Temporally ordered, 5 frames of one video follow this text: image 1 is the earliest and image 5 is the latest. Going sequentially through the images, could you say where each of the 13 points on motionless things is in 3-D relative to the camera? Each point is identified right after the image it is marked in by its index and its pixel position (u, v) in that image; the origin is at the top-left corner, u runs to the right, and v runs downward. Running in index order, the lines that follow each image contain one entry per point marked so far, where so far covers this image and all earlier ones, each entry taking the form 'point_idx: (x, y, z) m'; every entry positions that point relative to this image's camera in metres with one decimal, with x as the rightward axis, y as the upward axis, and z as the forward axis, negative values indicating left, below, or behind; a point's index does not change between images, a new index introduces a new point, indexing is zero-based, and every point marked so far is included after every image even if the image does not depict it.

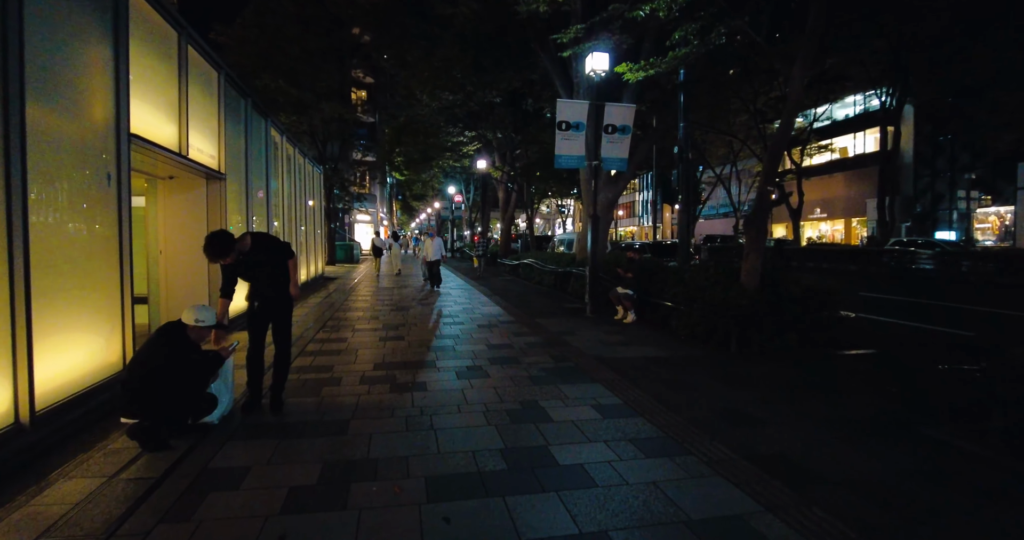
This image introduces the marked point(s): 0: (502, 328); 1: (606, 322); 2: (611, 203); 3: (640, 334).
0: (-0.1, -1.0, +8.5) m
1: (+1.8, -1.0, +9.6) m
2: (+2.6, +1.8, +13.0) m
3: (+2.2, -1.1, +8.5) m
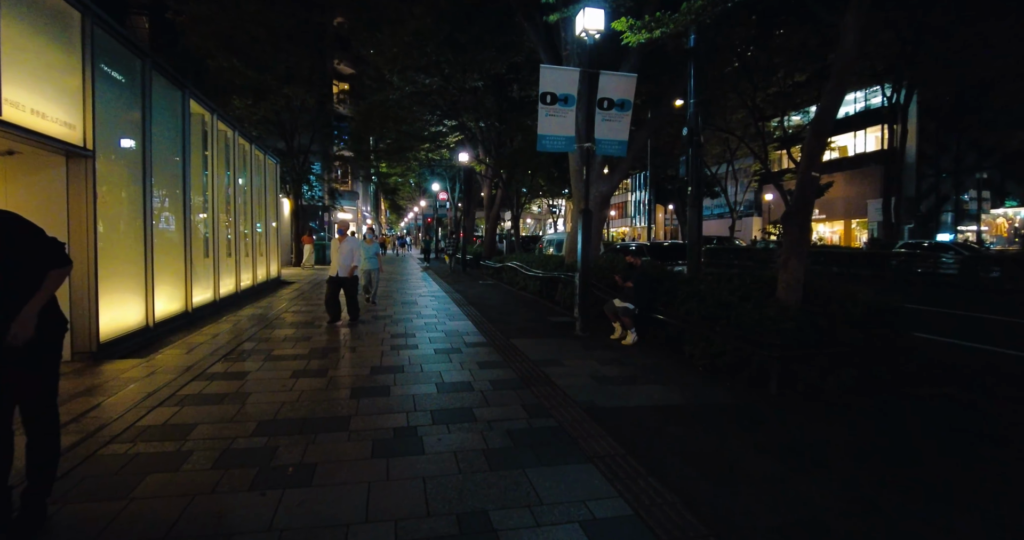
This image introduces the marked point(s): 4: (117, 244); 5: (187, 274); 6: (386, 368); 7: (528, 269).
0: (-0.6, -1.2, +6.5) m
1: (+1.4, -1.2, +7.7) m
2: (+2.1, +1.6, +11.0) m
3: (+1.7, -1.3, +6.5) m
4: (-5.5, +0.4, +6.8) m
5: (-6.0, -0.1, +9.1) m
6: (-1.5, -1.2, +5.9) m
7: (+0.5, 0.0, +14.5) m
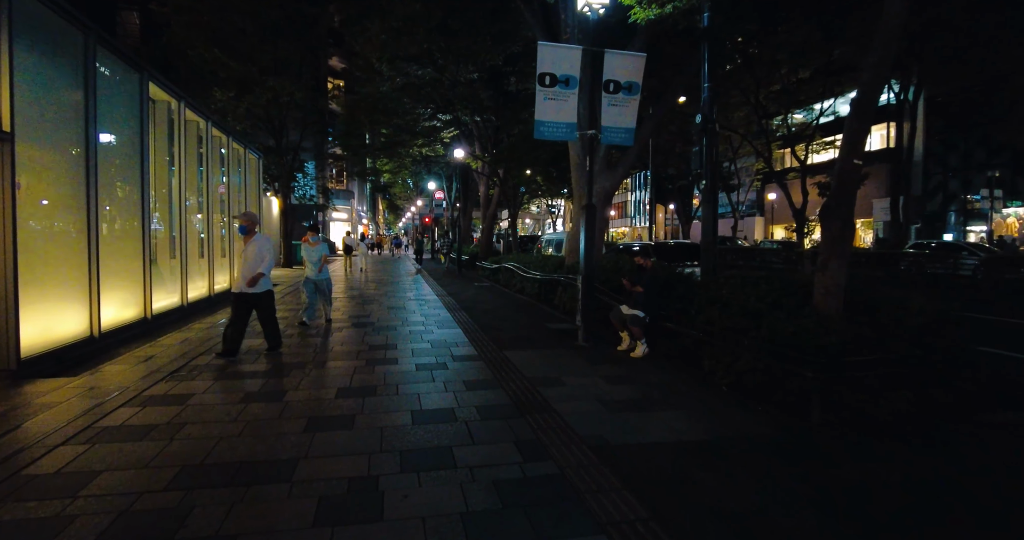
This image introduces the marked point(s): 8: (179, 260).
0: (-0.7, -1.2, +5.6) m
1: (+1.3, -1.2, +6.8) m
2: (+2.0, +1.6, +10.1) m
3: (+1.7, -1.3, +5.6) m
4: (-5.6, +0.3, +5.9) m
5: (-6.1, -0.2, +8.2) m
6: (-1.6, -1.2, +5.0) m
7: (+0.4, 0.0, +13.6) m
8: (-6.6, +0.2, +9.8) m
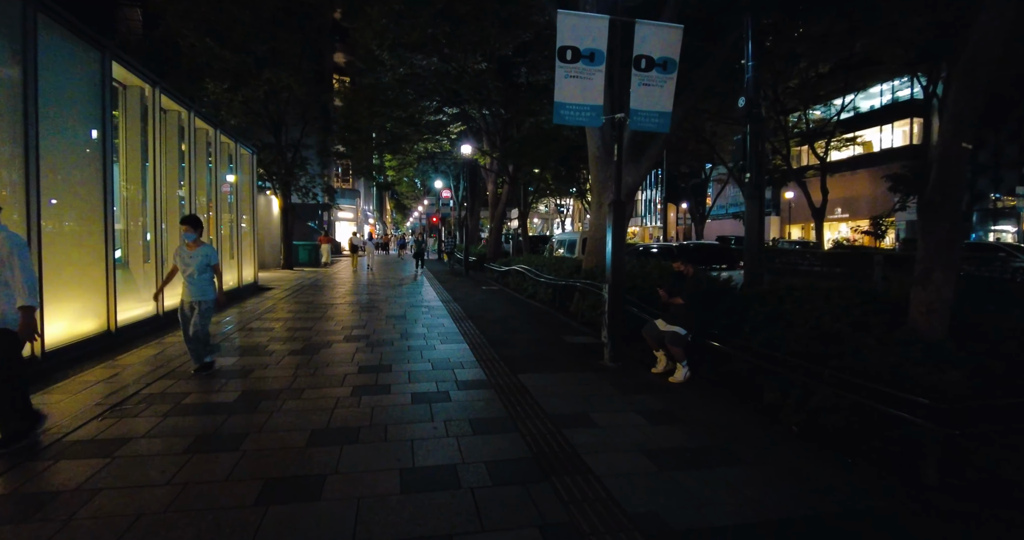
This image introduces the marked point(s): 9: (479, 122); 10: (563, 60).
0: (-0.5, -1.3, +4.6) m
1: (+1.5, -1.3, +5.7) m
2: (+2.3, +1.5, +9.0) m
3: (+1.8, -1.4, +4.5) m
4: (-5.4, +0.2, +5.0) m
5: (-5.9, -0.2, +7.2) m
6: (-1.4, -1.3, +4.0) m
7: (+0.6, -0.1, +12.6) m
8: (-6.4, +0.1, +8.9) m
9: (-1.3, +5.8, +19.2) m
10: (+0.6, +2.6, +6.1) m
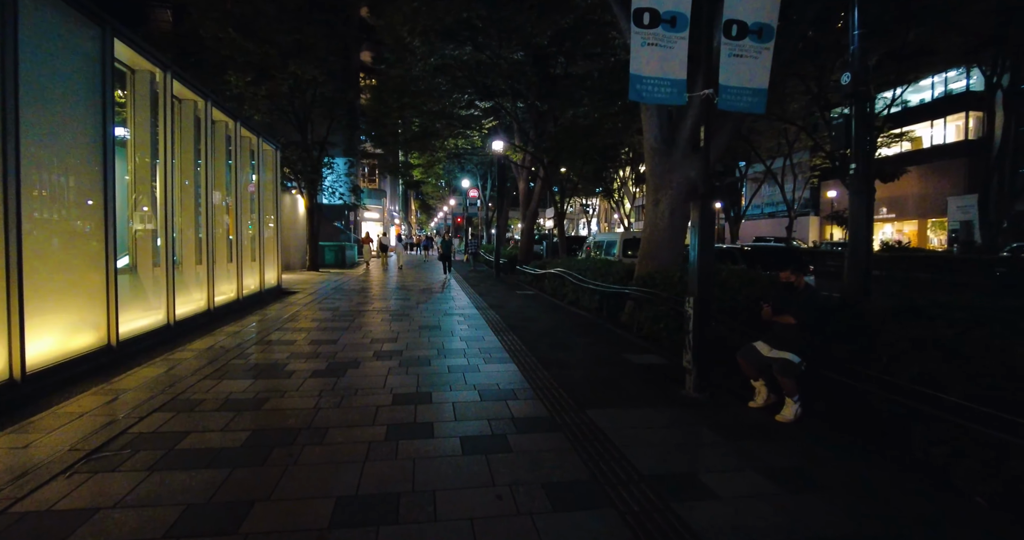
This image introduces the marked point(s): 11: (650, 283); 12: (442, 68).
0: (+0.1, -1.4, +3.5) m
1: (+2.1, -1.4, +4.5) m
2: (+3.0, +1.4, +7.9) m
3: (+2.4, -1.5, +3.4) m
4: (-4.8, +0.1, +4.1) m
5: (-5.2, -0.3, +6.4) m
6: (-0.9, -1.4, +3.0) m
7: (+1.6, -0.2, +11.5) m
8: (-5.6, 0.0, +8.1) m
9: (0.0, +5.7, +18.1) m
10: (+1.3, +2.5, +5.0) m
11: (+2.3, -0.3, +8.3) m
12: (-2.2, +6.3, +15.3) m
